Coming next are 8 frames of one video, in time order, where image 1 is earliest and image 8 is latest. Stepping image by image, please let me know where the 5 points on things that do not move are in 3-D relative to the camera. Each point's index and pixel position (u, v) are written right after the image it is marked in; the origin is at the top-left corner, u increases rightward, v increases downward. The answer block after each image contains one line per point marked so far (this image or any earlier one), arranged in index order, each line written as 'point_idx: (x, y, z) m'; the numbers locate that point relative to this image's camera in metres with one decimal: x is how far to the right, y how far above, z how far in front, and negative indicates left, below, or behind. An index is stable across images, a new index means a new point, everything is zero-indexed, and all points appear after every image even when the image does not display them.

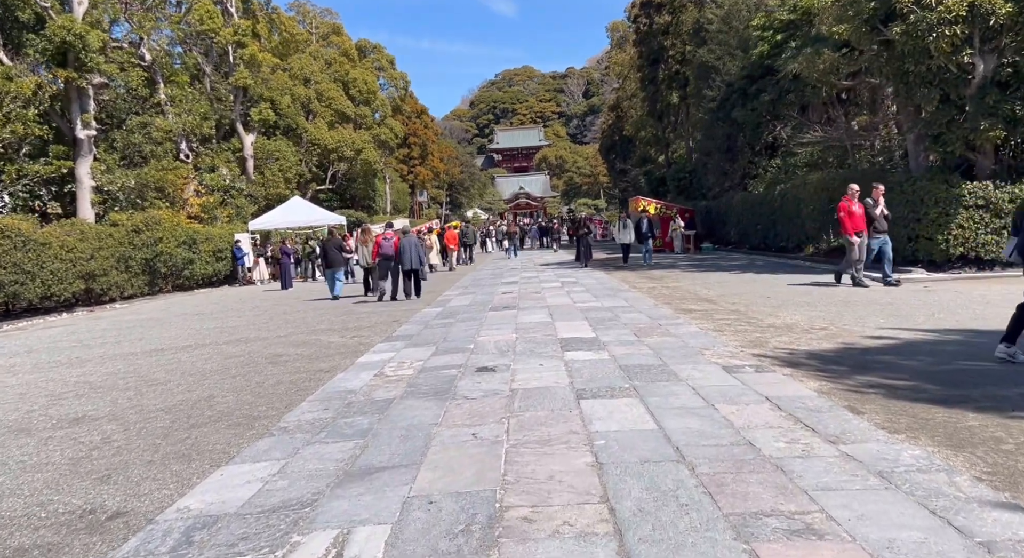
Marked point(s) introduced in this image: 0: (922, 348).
0: (+3.7, -0.6, +6.8) m
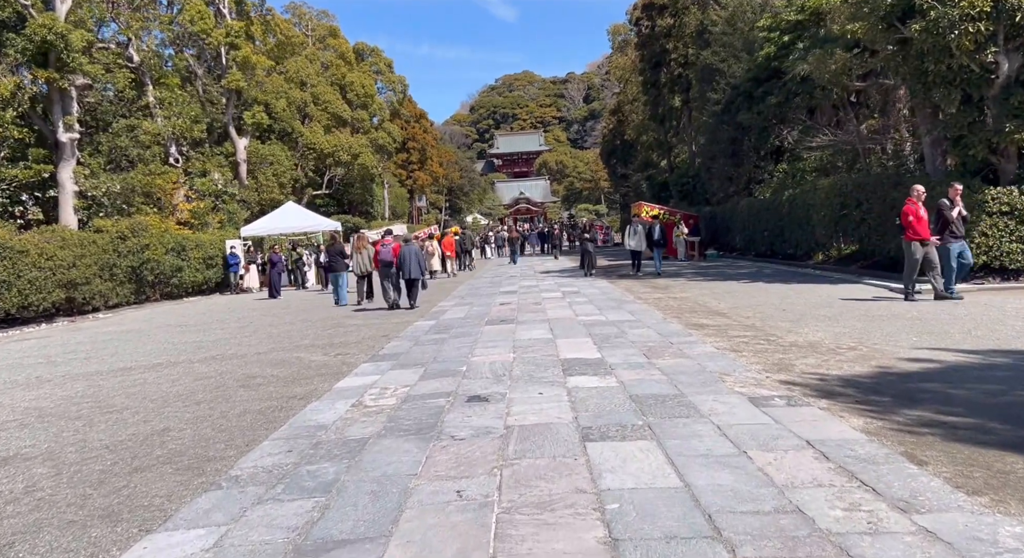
0: (+3.7, -0.8, +6.1) m
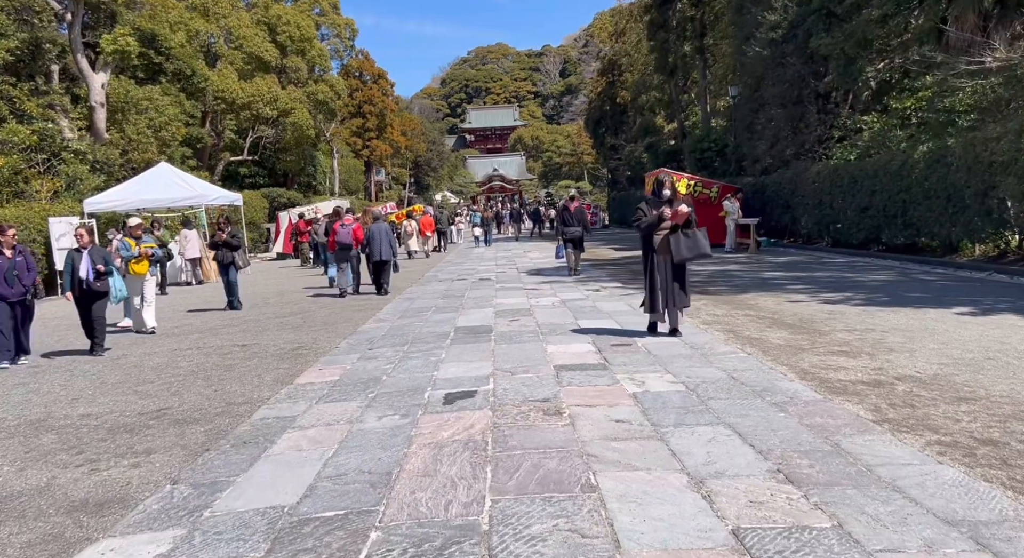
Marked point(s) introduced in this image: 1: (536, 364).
0: (+3.7, -1.3, -2.5) m
1: (+0.2, -0.7, +5.9) m
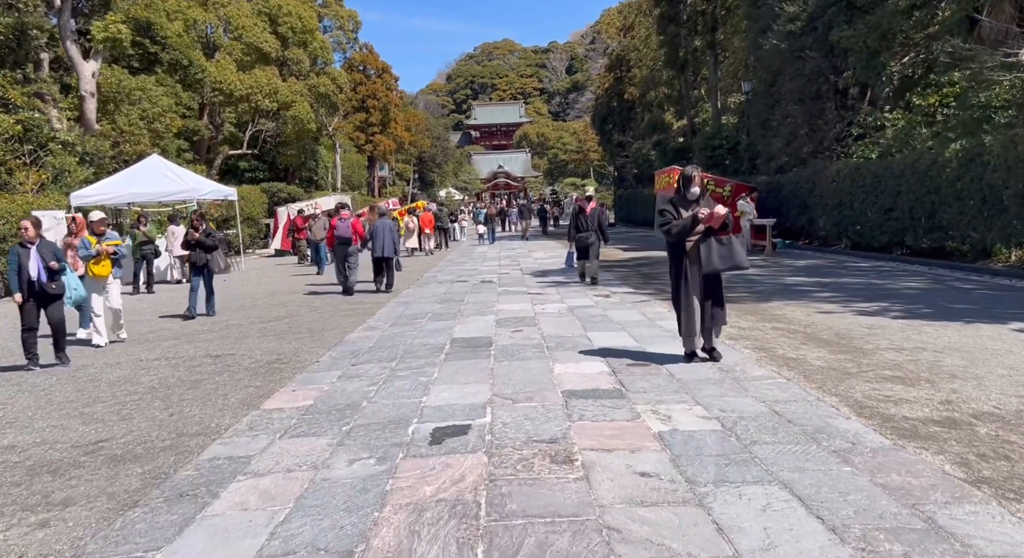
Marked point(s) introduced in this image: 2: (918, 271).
0: (+3.7, -1.4, -3.3) m
1: (+0.2, -0.8, +5.1) m
2: (+6.9, +0.1, +12.7) m
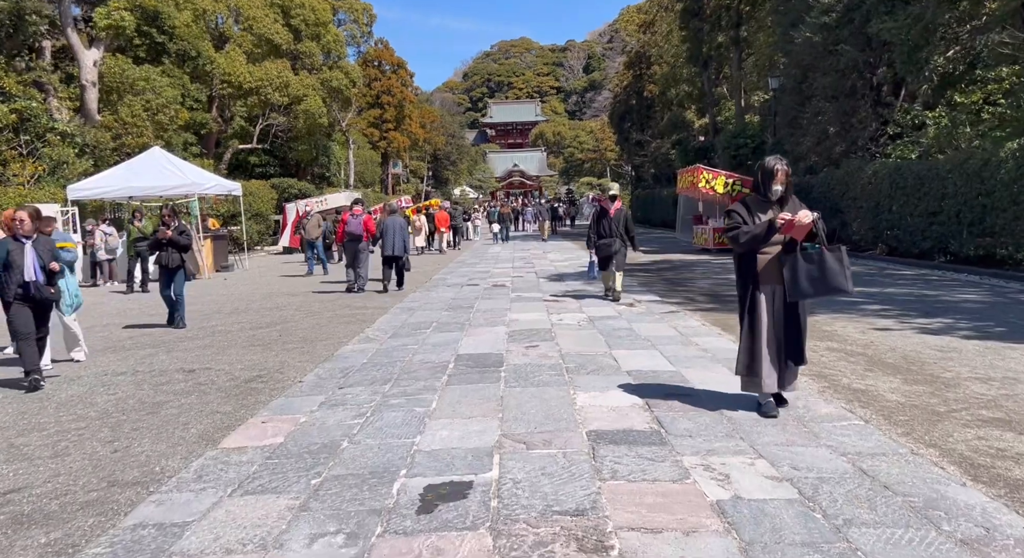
0: (+3.6, -1.6, -4.3) m
1: (+0.3, -0.8, +4.1) m
2: (+7.1, 0.0, +11.6) m
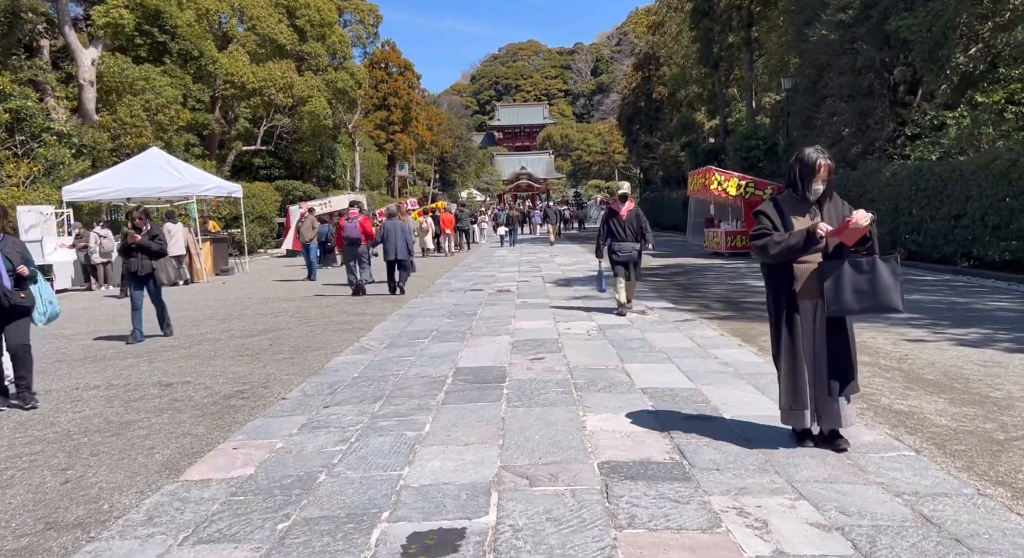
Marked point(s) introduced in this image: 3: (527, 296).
0: (+3.5, -1.6, -4.8) m
1: (+0.3, -0.9, +3.6) m
2: (+7.2, -0.1, +11.1) m
3: (+0.2, -0.3, +11.2) m
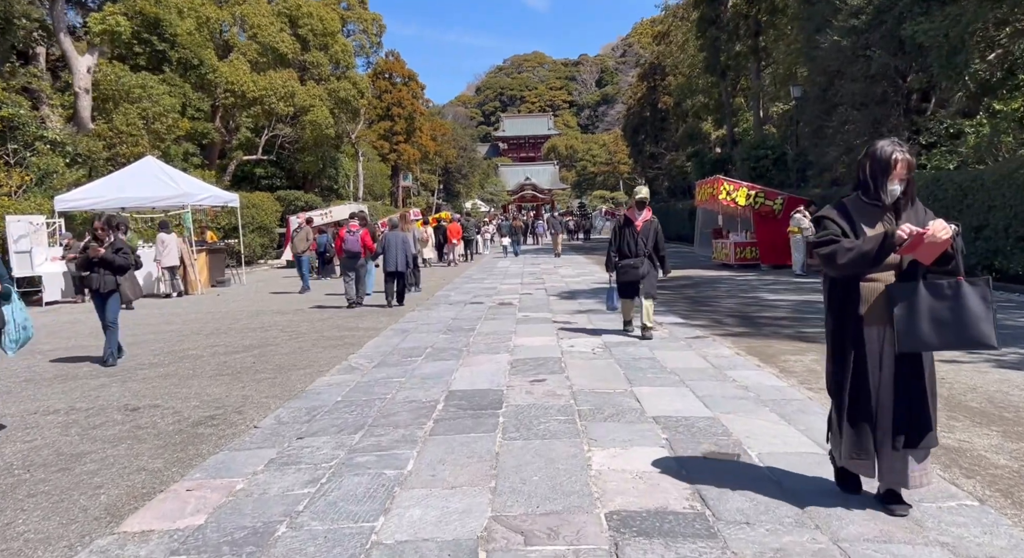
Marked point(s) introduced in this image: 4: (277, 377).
0: (+3.4, -1.6, -5.4) m
1: (+0.2, -1.0, +3.1) m
2: (+7.2, -0.3, +10.5) m
3: (+0.2, -0.4, +10.7) m
4: (-2.1, -0.9, +6.9) m
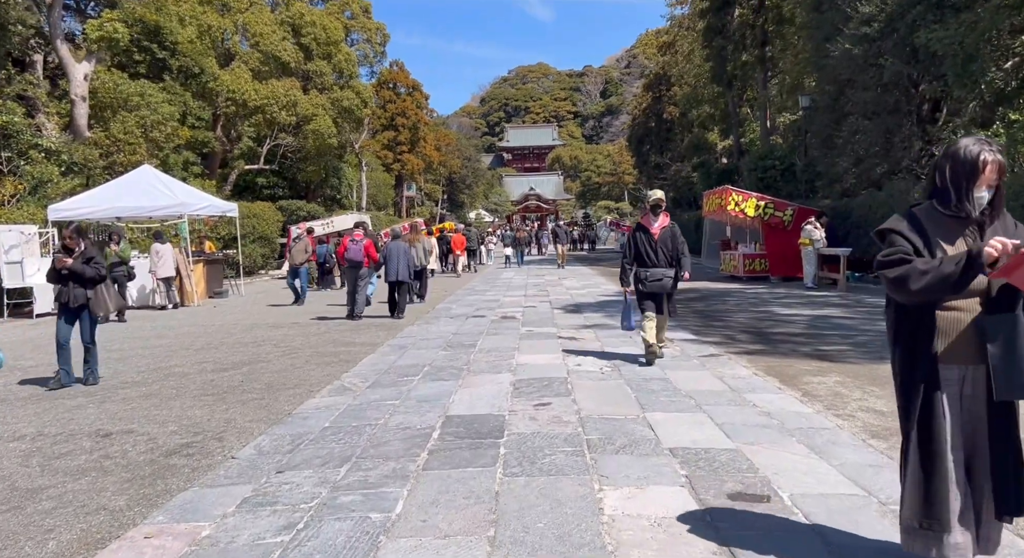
0: (+3.4, -1.5, -5.9) m
1: (+0.2, -1.0, +2.7) m
2: (+7.2, -0.5, +10.0) m
3: (+0.3, -0.6, +10.3) m
4: (-2.1, -1.0, +6.5) m
